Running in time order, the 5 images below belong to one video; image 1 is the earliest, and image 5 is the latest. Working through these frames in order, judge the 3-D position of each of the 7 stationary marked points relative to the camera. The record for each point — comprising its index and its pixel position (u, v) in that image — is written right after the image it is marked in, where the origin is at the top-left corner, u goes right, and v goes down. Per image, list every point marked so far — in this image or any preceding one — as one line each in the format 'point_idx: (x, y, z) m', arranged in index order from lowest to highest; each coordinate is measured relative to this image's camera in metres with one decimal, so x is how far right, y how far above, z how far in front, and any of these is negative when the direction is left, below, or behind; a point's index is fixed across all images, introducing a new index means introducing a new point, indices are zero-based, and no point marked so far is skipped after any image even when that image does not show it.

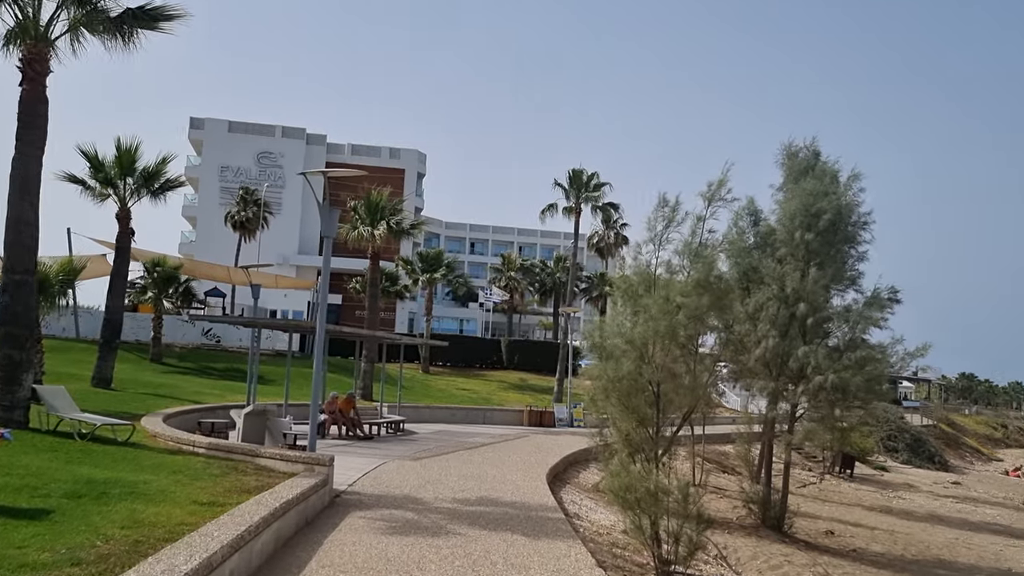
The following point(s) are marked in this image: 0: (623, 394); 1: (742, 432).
0: (+1.8, -1.7, +14.0) m
1: (+5.2, -3.3, +20.3) m
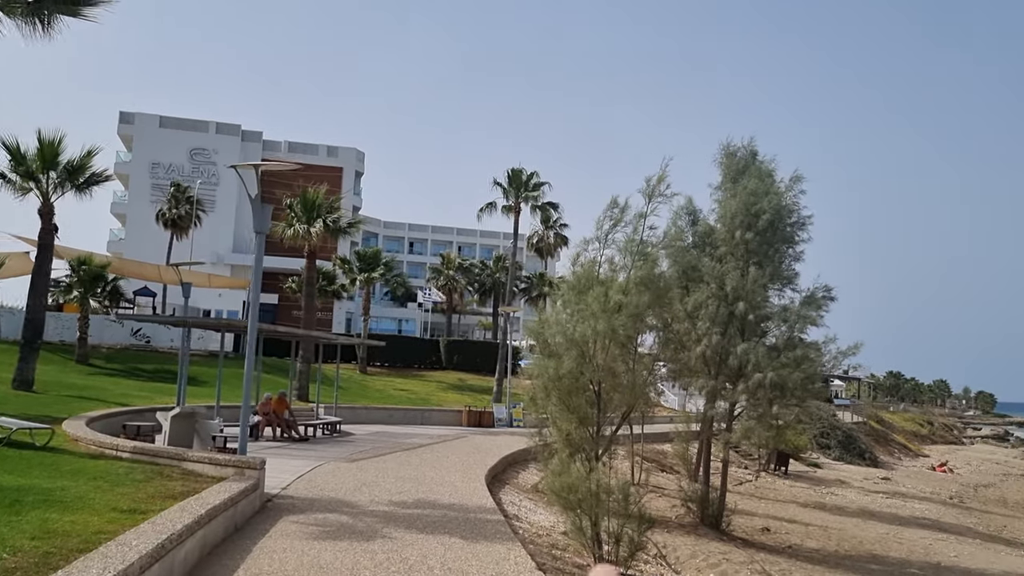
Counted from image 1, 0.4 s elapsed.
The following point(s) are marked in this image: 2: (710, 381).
0: (+0.9, -1.7, +13.9) m
1: (+3.8, -3.2, +20.4) m
2: (+4.2, -1.9, +18.7) m
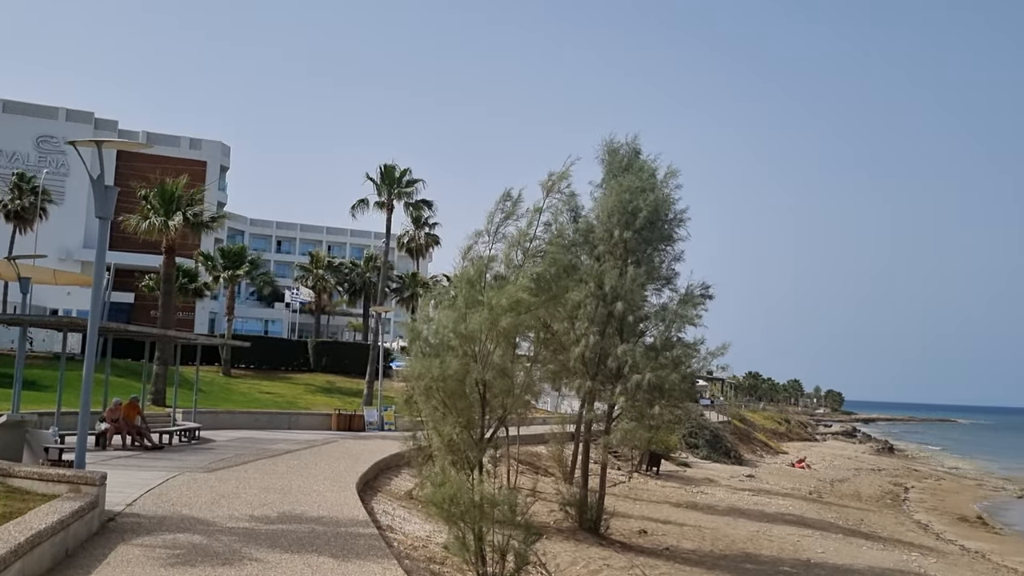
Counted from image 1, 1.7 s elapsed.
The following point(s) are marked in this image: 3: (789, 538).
0: (-1.0, -1.6, +13.2) m
1: (+1.0, -3.2, +20.1) m
2: (+1.6, -1.9, +18.5) m
3: (+5.6, -5.1, +18.2) m
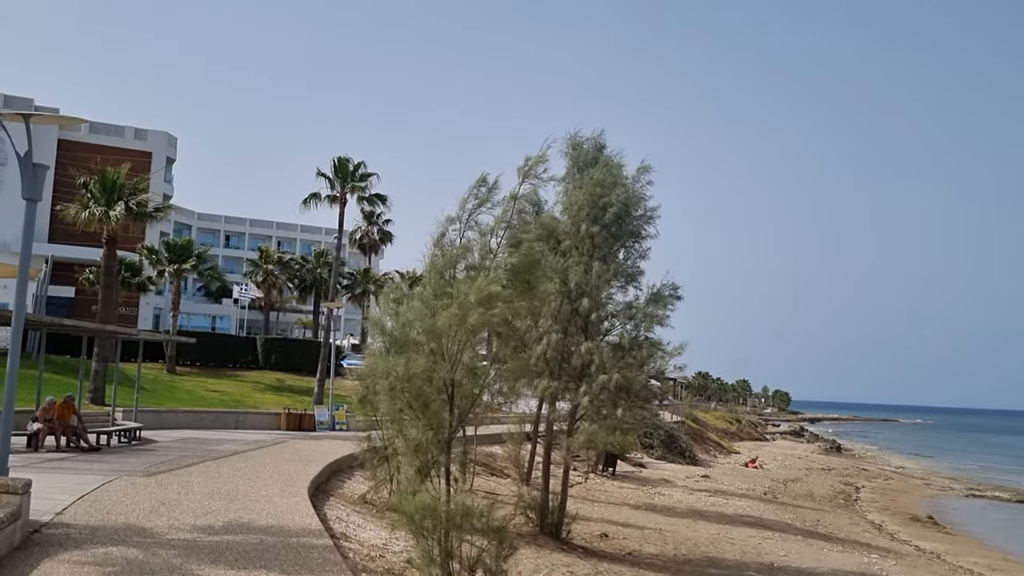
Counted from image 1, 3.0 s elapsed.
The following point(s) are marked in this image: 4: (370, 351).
0: (-1.5, -1.5, +12.6) m
1: (+0.1, -3.2, +19.6) m
2: (+0.7, -1.9, +18.0) m
3: (+4.8, -5.1, +17.9) m
4: (-2.2, -0.9, +14.0) m
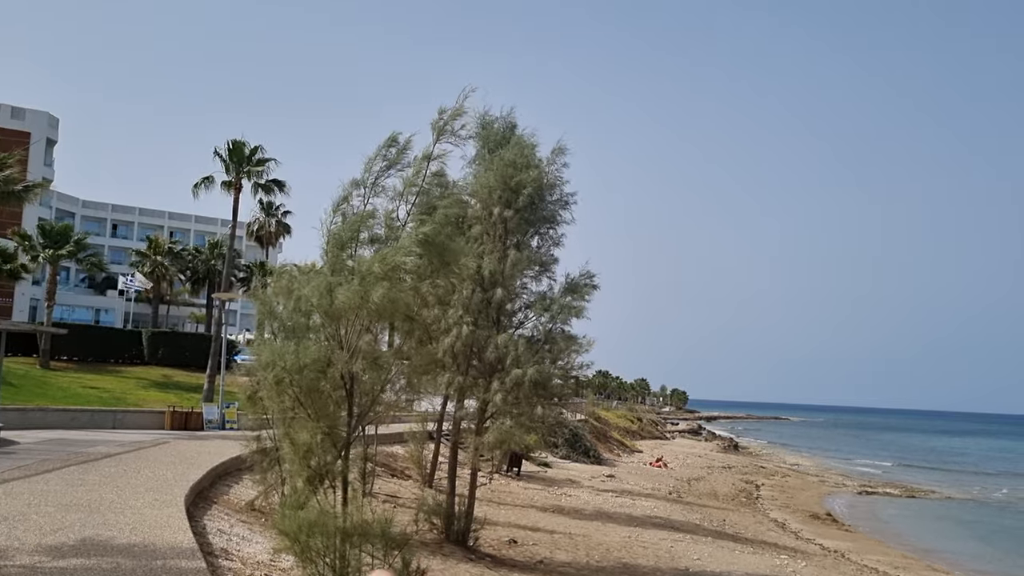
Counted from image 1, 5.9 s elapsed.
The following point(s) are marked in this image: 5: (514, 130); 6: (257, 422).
0: (-2.7, -1.4, +11.4) m
1: (-1.9, -3.0, +18.5) m
2: (-1.1, -1.7, +17.0) m
3: (+2.9, -5.0, +17.3) m
4: (-3.6, -0.7, +12.7) m
5: (0.0, +3.3, +19.6) m
6: (-3.6, -1.9, +12.6) m
